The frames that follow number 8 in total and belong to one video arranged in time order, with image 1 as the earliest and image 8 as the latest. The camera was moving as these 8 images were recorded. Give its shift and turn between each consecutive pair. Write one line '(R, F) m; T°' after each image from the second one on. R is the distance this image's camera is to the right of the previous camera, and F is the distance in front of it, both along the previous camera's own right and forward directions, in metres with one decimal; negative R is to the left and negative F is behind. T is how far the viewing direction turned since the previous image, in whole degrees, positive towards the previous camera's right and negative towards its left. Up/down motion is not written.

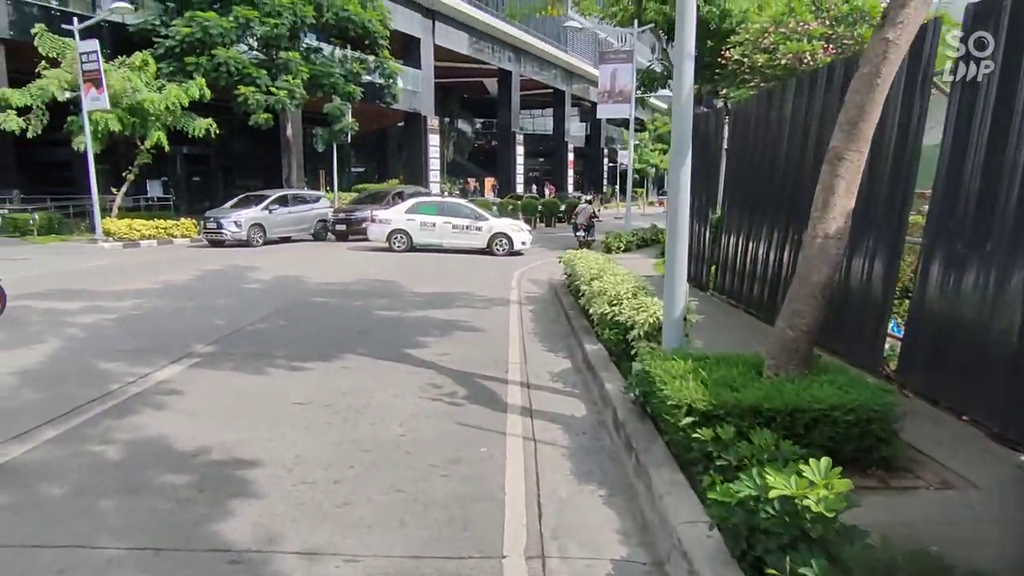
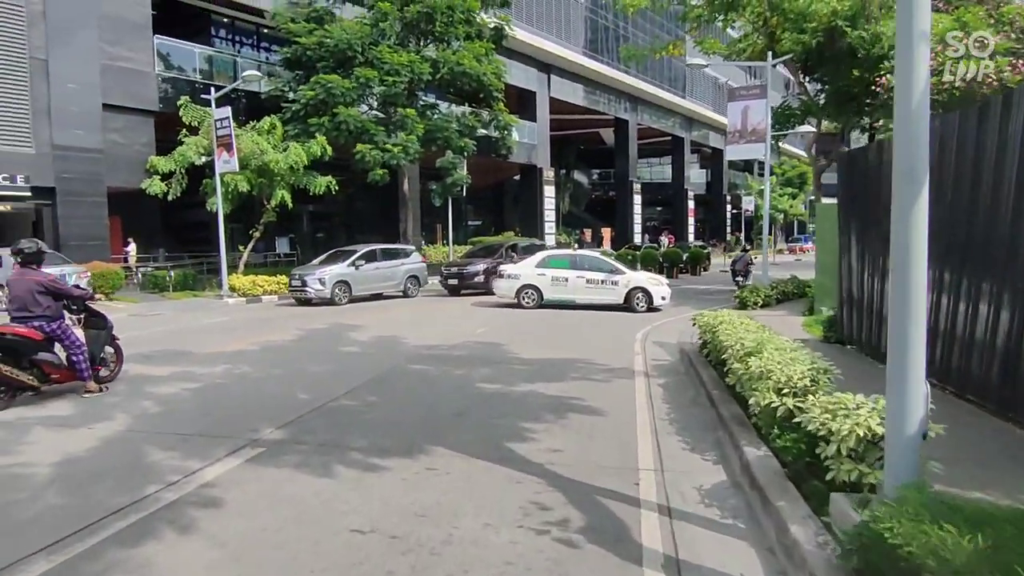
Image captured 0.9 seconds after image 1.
(-0.1, +1.4) m; -10°
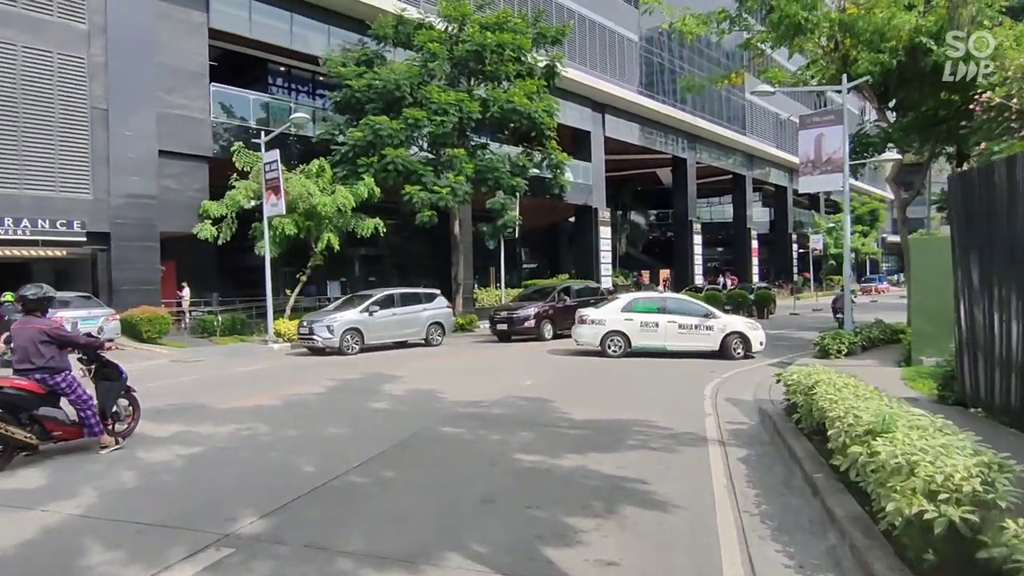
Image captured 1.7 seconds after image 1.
(+0.1, +1.2) m; -5°
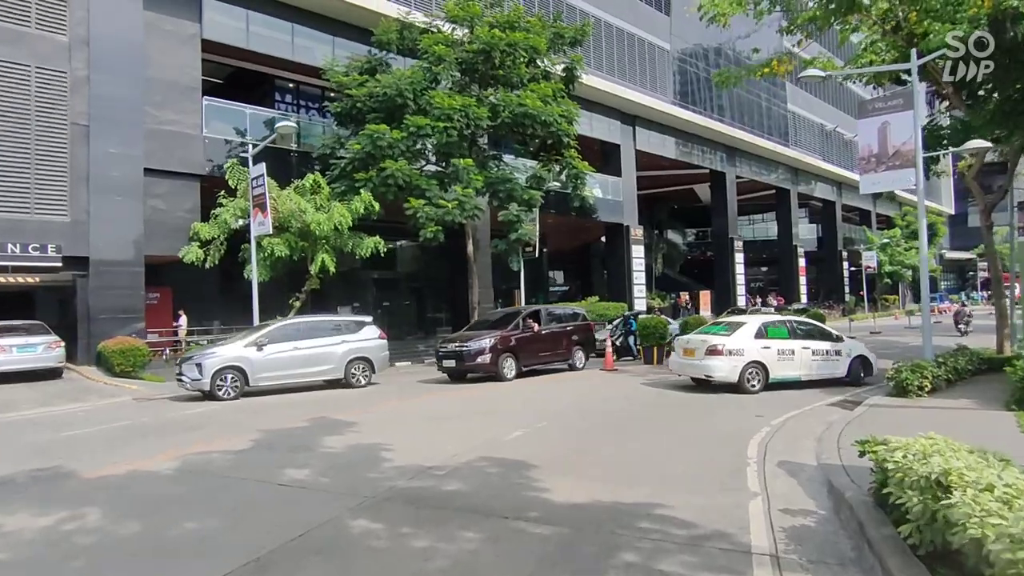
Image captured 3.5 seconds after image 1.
(+0.8, +2.5) m; -4°
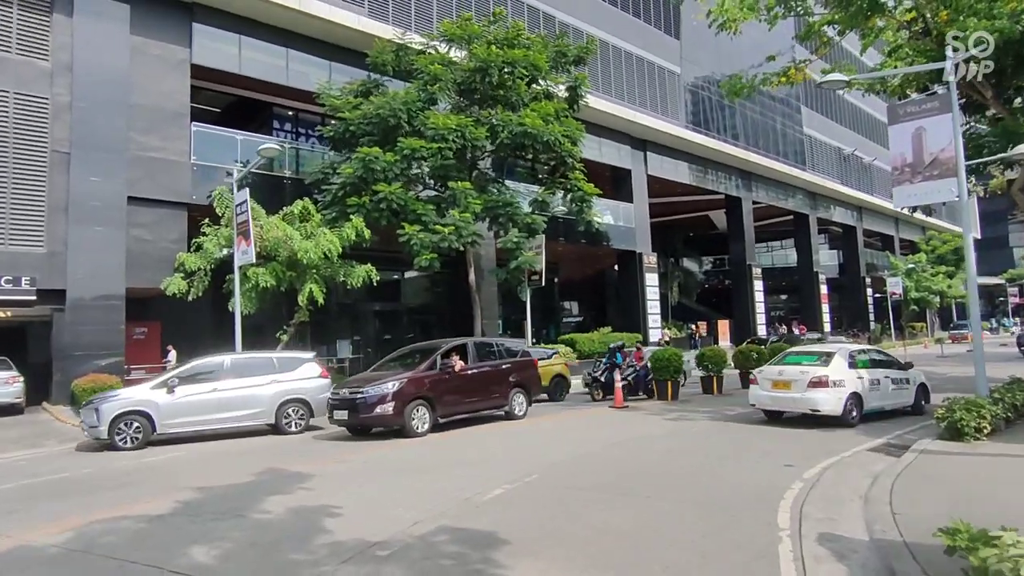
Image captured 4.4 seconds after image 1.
(+0.5, +1.4) m; -1°
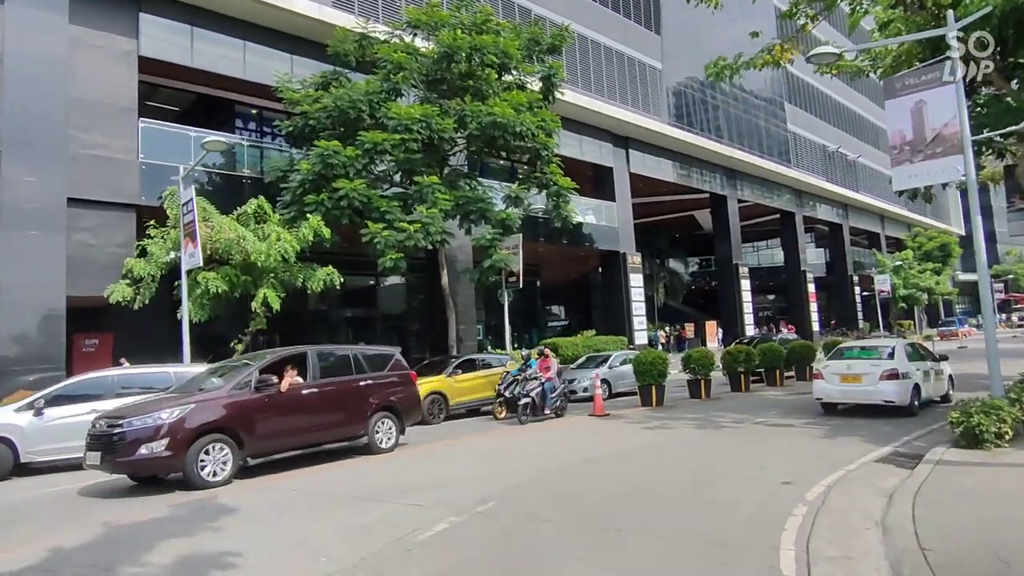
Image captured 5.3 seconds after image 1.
(+0.5, +1.3) m; +1°
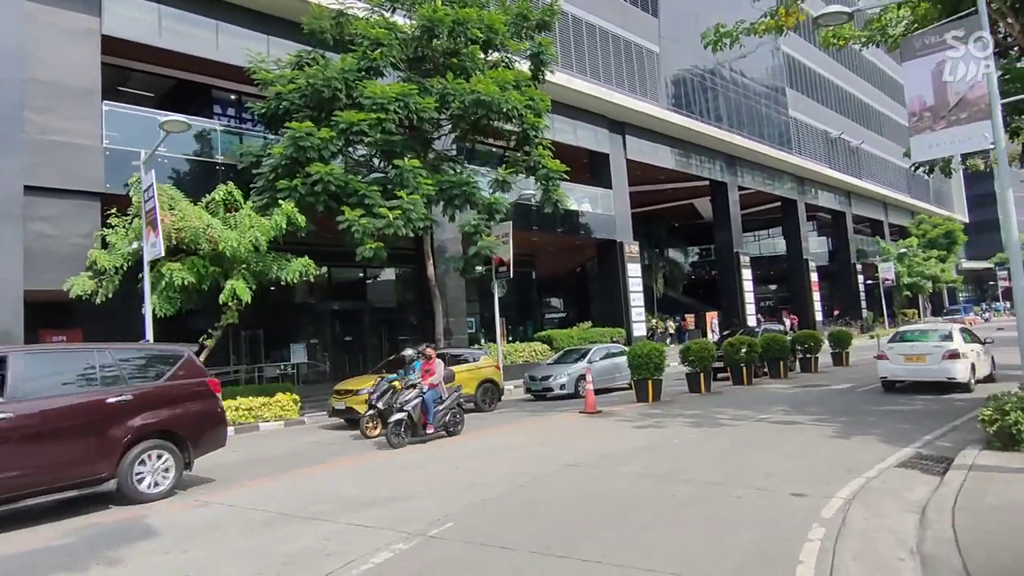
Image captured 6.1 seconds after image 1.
(+0.4, +1.1) m; 0°
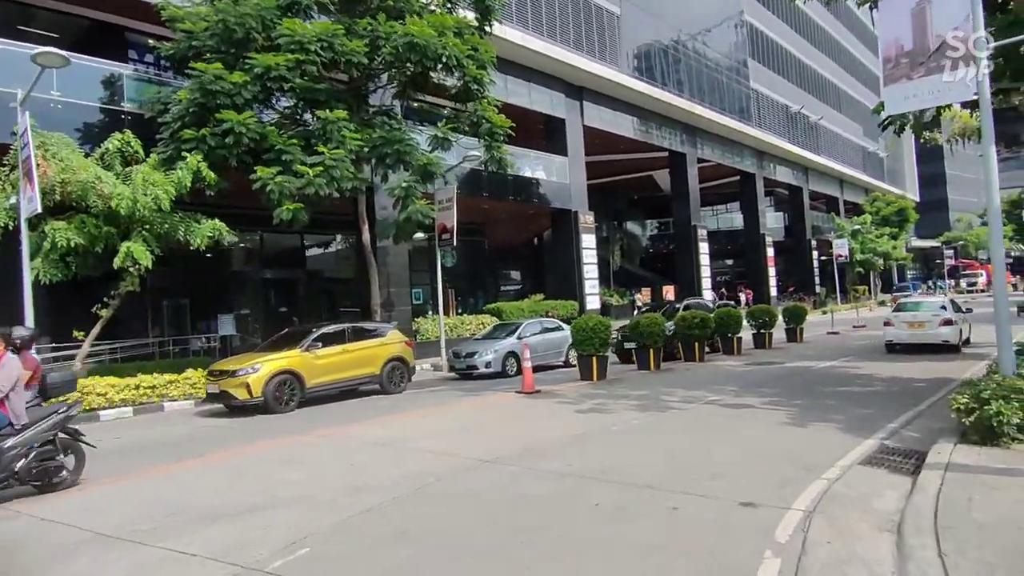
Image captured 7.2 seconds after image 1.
(+0.6, +1.4) m; +3°
